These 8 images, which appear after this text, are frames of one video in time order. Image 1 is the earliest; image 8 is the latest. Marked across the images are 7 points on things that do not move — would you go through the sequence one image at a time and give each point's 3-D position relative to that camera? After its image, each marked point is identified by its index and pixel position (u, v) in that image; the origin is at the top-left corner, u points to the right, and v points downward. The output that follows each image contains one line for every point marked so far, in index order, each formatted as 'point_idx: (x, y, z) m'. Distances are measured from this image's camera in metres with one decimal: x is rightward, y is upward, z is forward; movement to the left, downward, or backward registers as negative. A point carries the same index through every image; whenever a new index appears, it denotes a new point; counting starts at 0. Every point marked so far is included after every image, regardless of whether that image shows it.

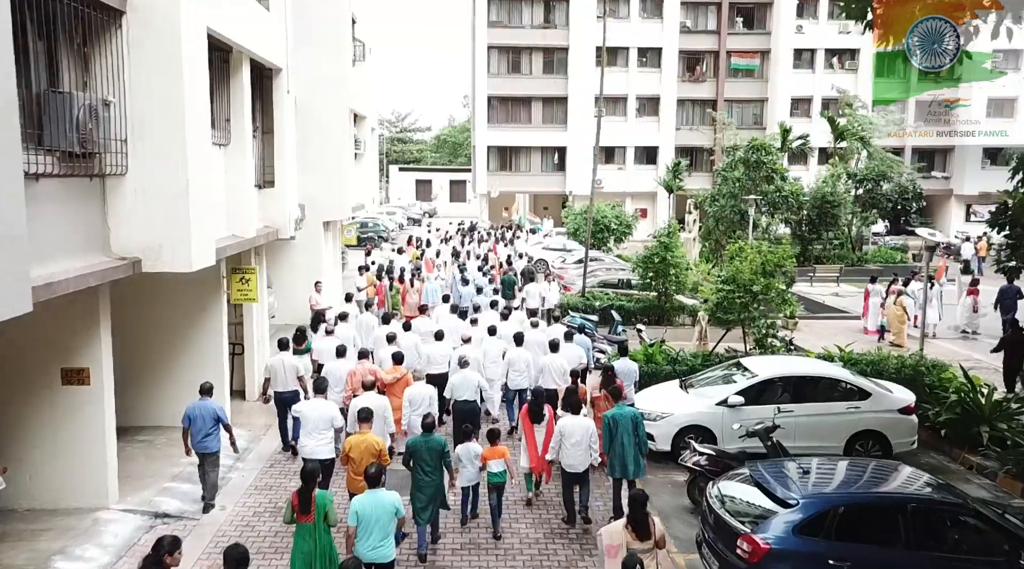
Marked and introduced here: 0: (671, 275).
0: (+3.6, +0.2, +19.8) m
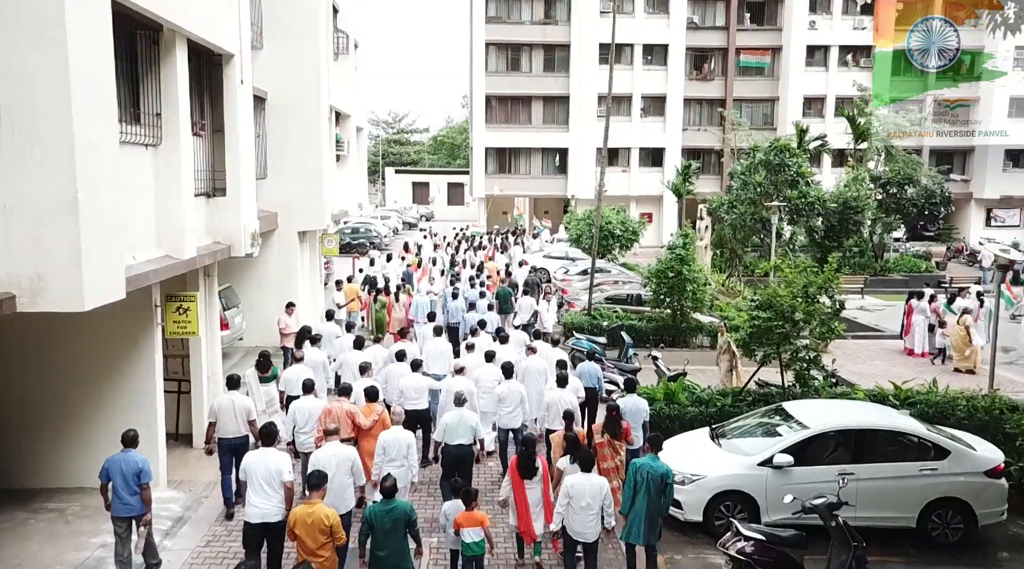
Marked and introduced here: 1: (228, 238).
0: (+3.5, -0.1, +17.7) m
1: (-3.6, +0.6, +11.2) m
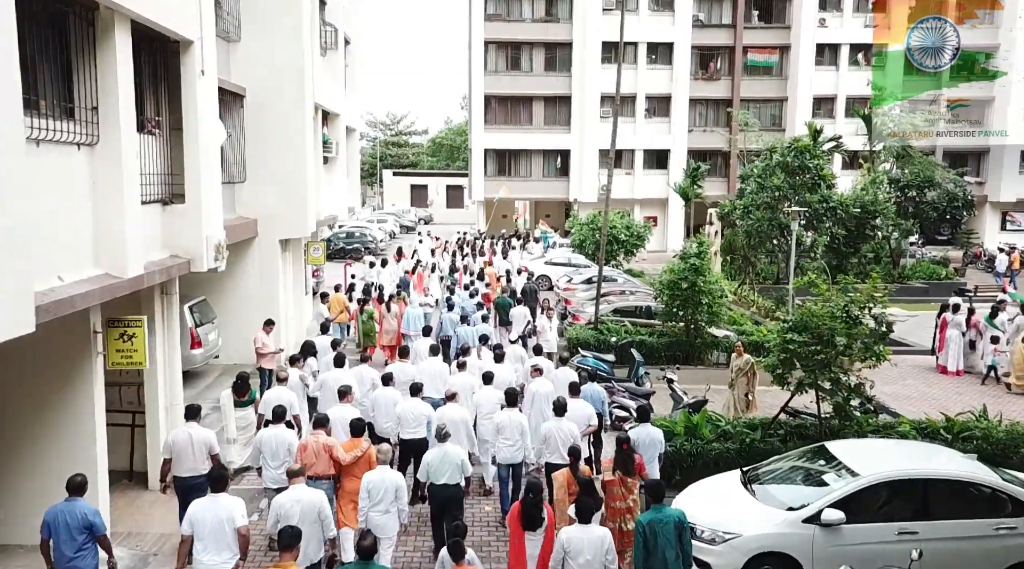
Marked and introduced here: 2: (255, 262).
0: (+3.5, -0.3, +16.3) m
1: (-3.6, +0.4, +9.8) m
2: (-4.7, +0.3, +16.3) m
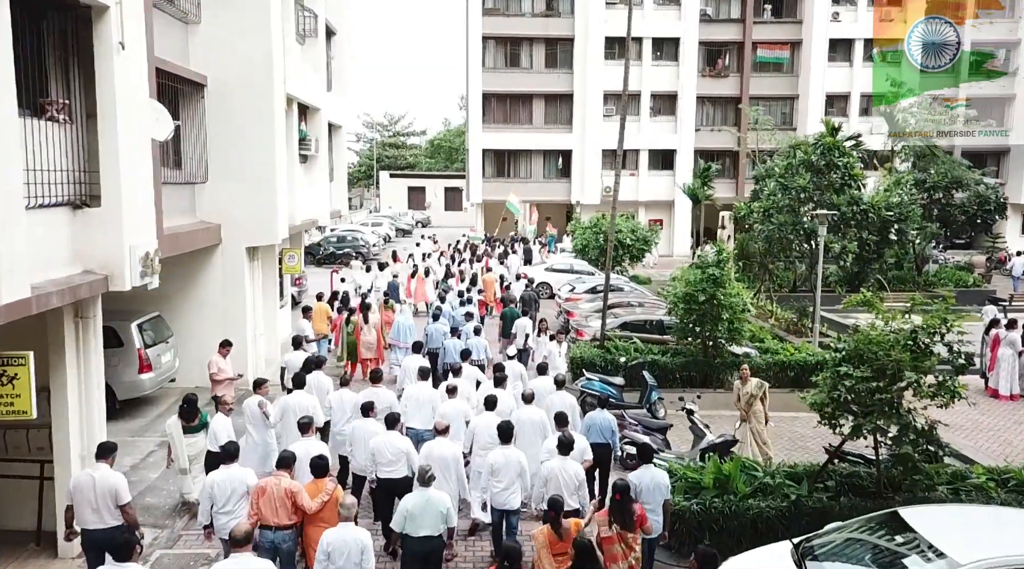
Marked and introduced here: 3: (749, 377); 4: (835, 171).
0: (+3.5, -0.5, +14.5) m
1: (-3.7, +0.2, +8.0) m
2: (-4.8, +0.1, +14.5) m
3: (+3.1, -1.2, +11.4) m
4: (+6.8, +2.4, +18.8) m
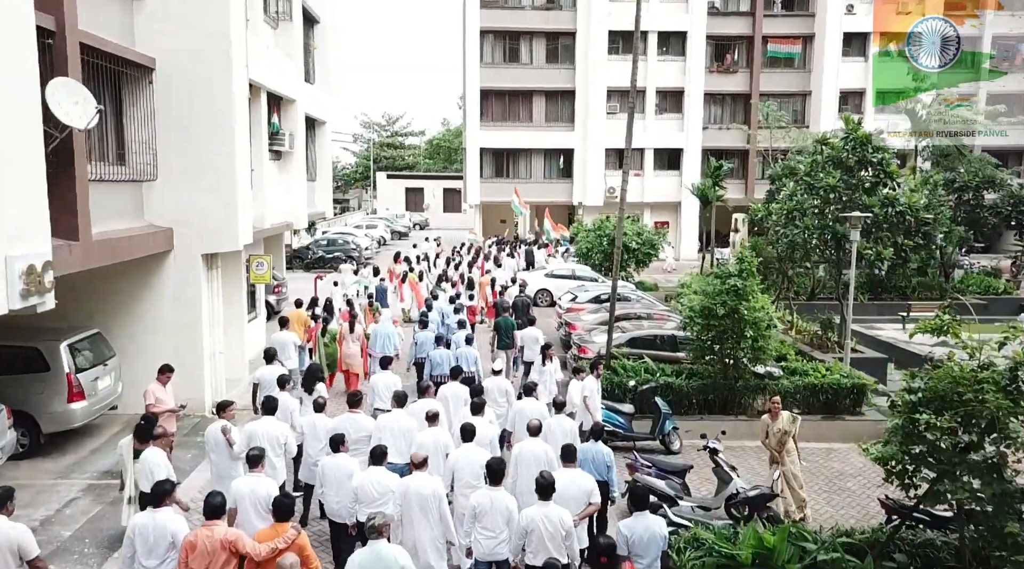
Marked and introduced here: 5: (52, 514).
0: (+3.4, -0.7, +12.7) m
1: (-3.8, 0.0, +6.2) m
2: (-4.9, -0.1, +12.7) m
3: (+2.9, -1.4, +9.6) m
4: (+6.7, +2.2, +16.9) m
5: (-4.8, -2.4, +9.2) m
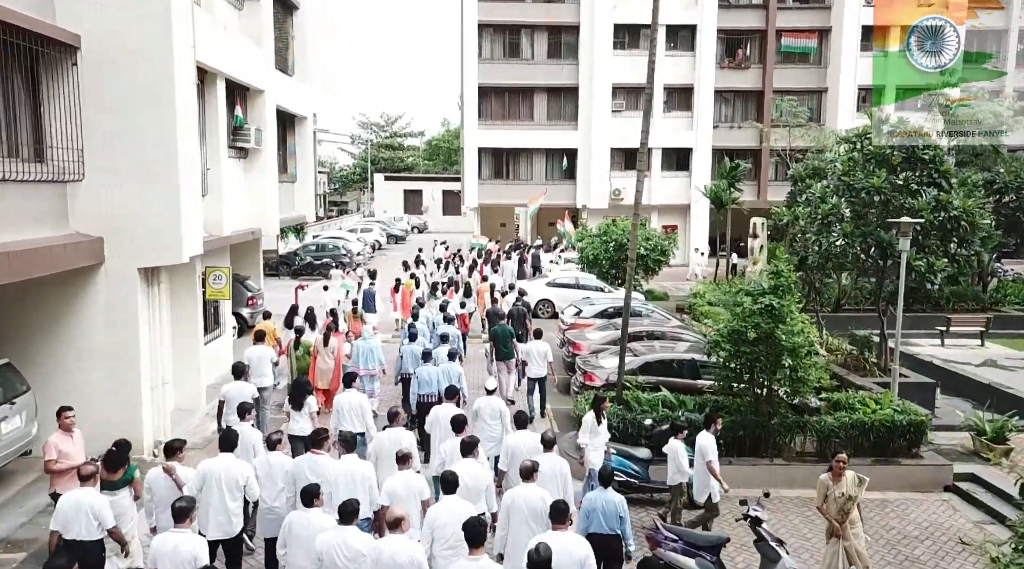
0: (+3.3, -1.0, +10.7) m
1: (-3.9, -0.2, +4.2) m
2: (-5.0, -0.3, +10.7) m
3: (+2.9, -1.6, +7.6) m
4: (+6.7, +2.0, +14.9) m
5: (-4.9, -2.6, +7.2) m
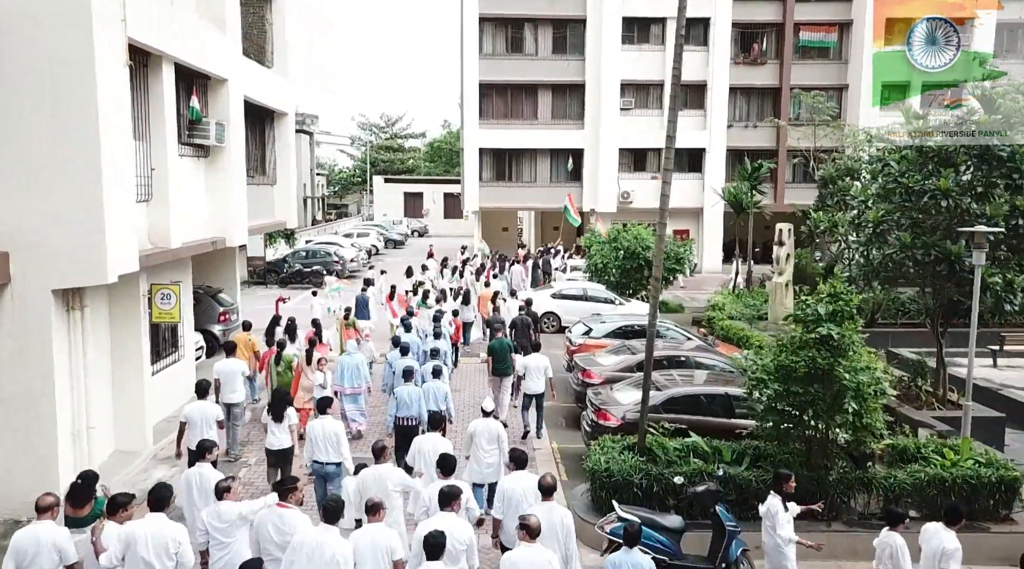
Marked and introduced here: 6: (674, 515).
0: (+3.3, -1.2, +8.6) m
1: (-4.0, -0.4, +2.3) m
2: (-5.0, -0.6, +8.7) m
3: (+2.8, -1.8, +5.6) m
4: (+6.7, +1.7, +12.9) m
5: (-4.9, -2.9, +5.2) m
6: (+1.4, -2.2, +8.5) m
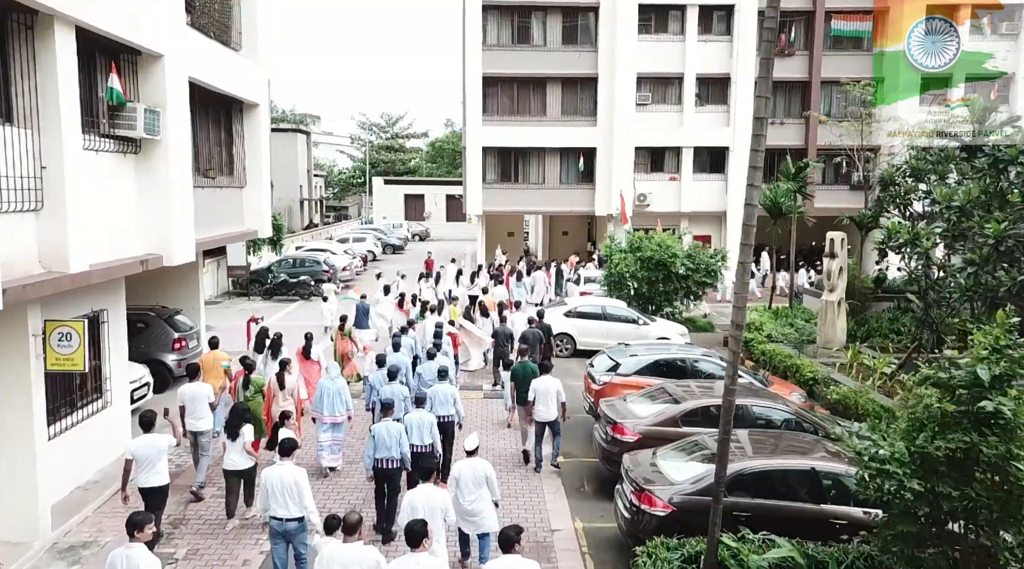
0: (+3.4, -1.6, +5.8) m
1: (-3.9, -0.8, -0.5) m
2: (-4.9, -0.9, +5.9) m
3: (+2.9, -2.2, +2.8) m
4: (+6.8, +1.4, +10.1) m
5: (-4.8, -3.2, +2.4) m
6: (+1.5, -2.5, +5.7) m
